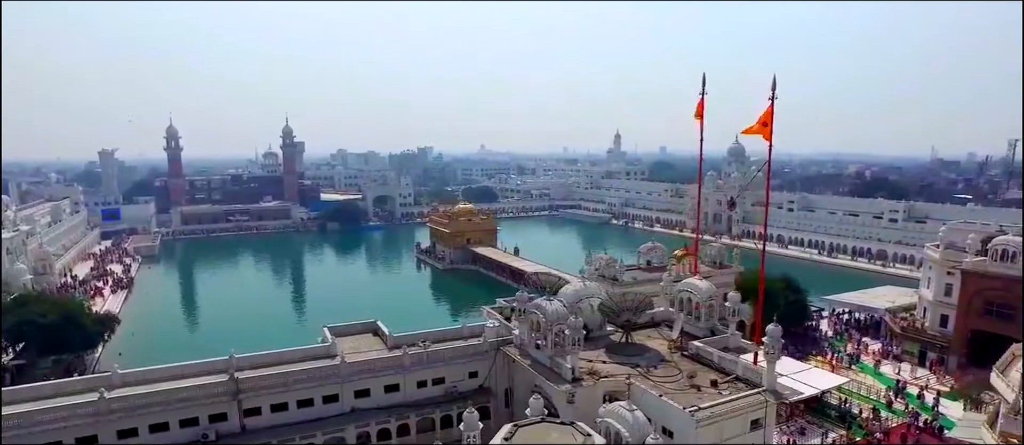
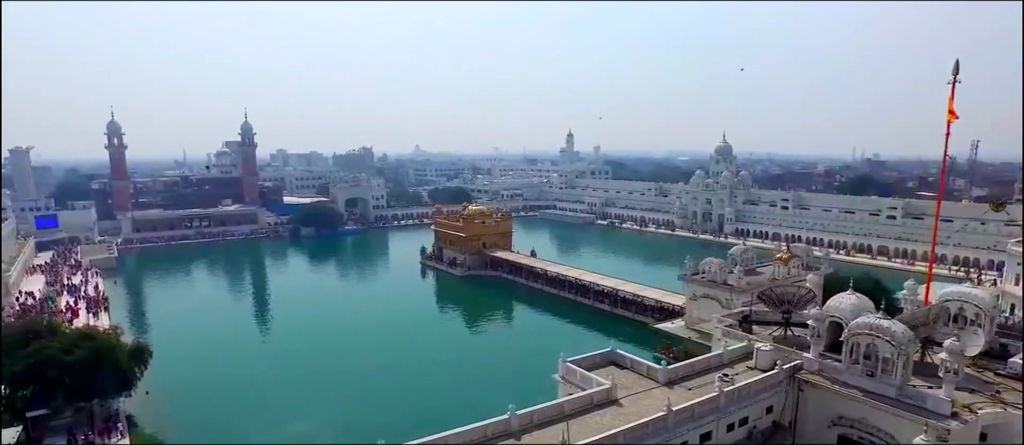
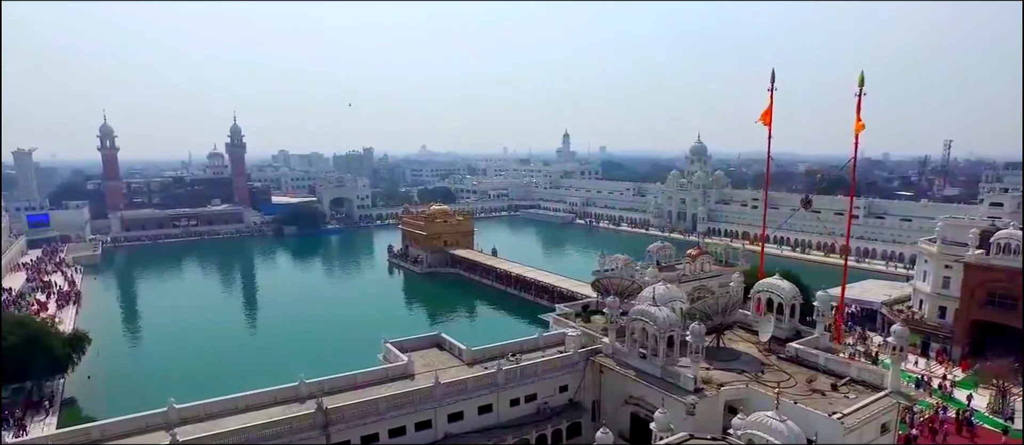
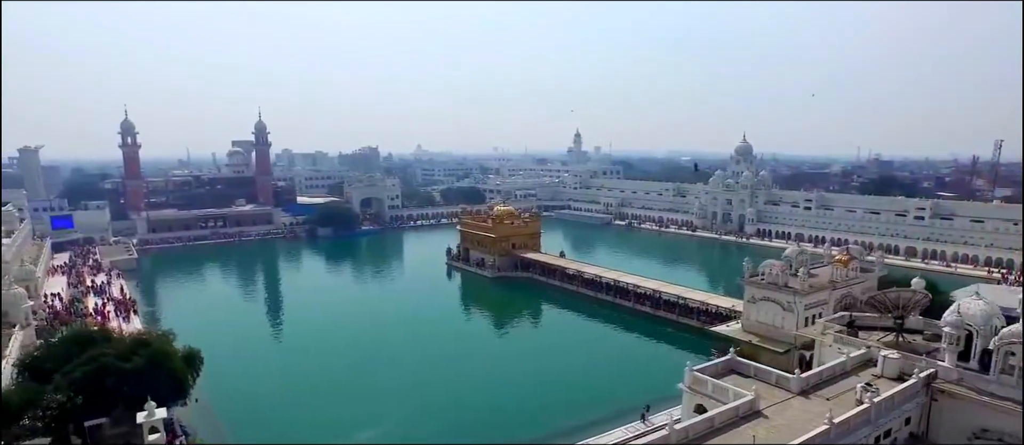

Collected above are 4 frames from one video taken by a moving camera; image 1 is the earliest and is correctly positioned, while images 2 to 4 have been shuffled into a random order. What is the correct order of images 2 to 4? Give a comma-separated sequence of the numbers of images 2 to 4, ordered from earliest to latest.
3, 2, 4
